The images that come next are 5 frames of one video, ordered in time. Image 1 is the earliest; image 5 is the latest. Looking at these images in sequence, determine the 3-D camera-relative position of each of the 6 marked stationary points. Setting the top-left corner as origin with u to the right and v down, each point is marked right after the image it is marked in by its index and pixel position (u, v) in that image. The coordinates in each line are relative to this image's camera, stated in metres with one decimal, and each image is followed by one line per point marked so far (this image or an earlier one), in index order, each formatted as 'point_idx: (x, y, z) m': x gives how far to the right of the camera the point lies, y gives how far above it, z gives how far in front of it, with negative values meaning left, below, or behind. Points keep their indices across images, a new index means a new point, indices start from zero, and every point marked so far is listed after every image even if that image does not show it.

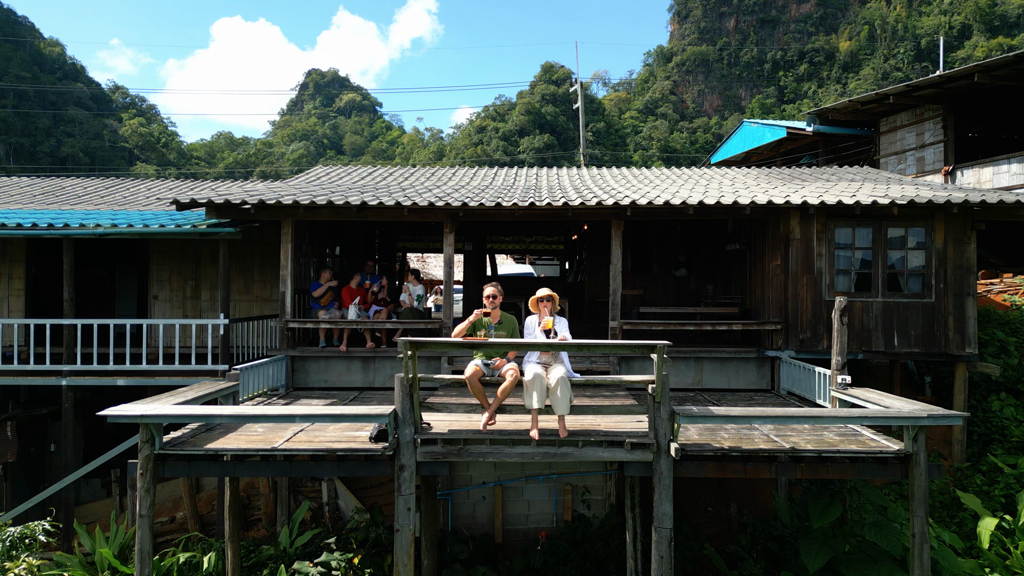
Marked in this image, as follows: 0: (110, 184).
0: (-5.2, +1.3, +8.5) m
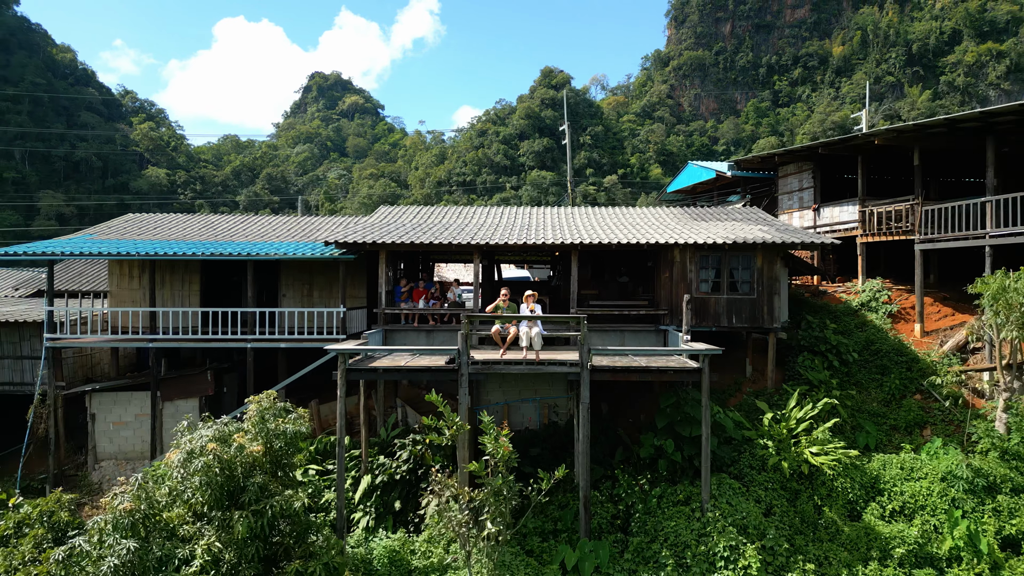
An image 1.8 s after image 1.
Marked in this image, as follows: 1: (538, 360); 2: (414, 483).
0: (-5.1, +1.3, +12.5) m
1: (+0.3, -0.9, +7.8) m
2: (-1.3, -2.5, +8.7) m
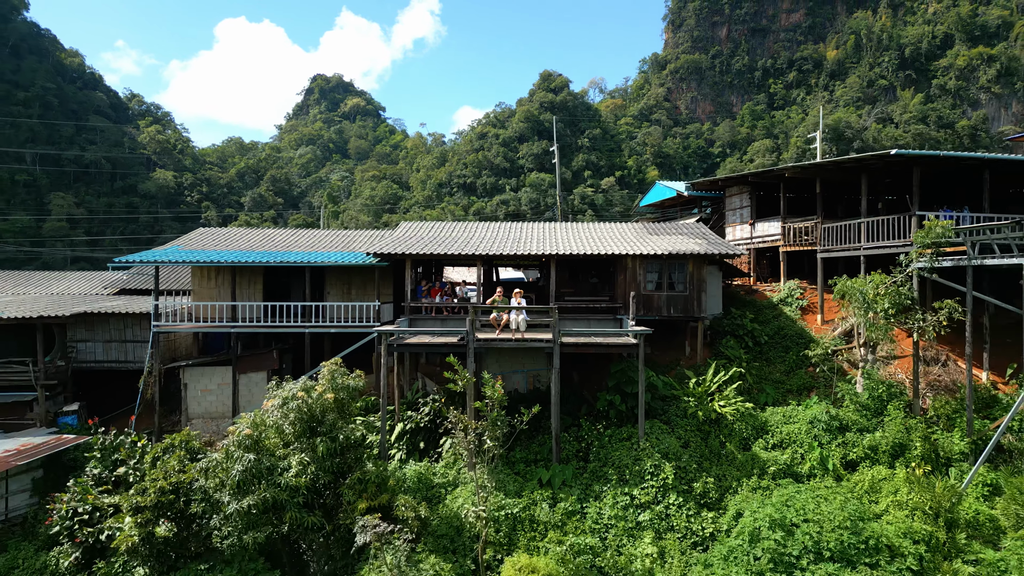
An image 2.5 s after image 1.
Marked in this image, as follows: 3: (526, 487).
0: (-5.3, +1.3, +15.6) m
1: (+0.2, -0.8, +10.9) m
2: (-1.4, -2.5, +11.8) m
3: (+0.2, -3.2, +10.5) m
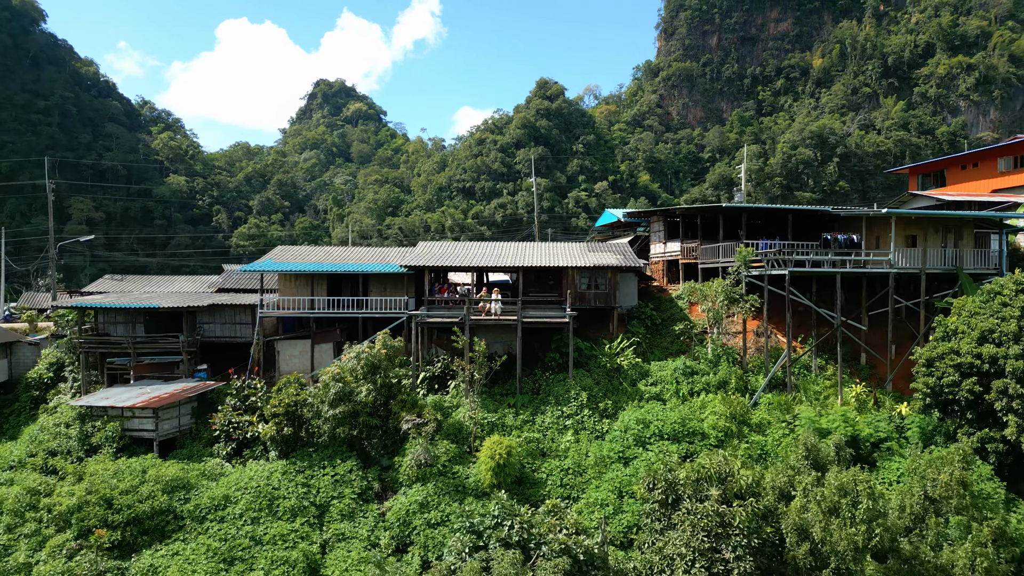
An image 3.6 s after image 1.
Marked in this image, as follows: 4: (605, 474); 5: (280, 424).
0: (-5.8, +1.3, +22.6) m
1: (-0.4, -0.8, +17.8) m
2: (-2.0, -2.5, +18.7) m
3: (-0.3, -3.2, +17.4) m
4: (+2.1, -4.1, +14.7) m
5: (-6.0, -3.5, +16.8) m
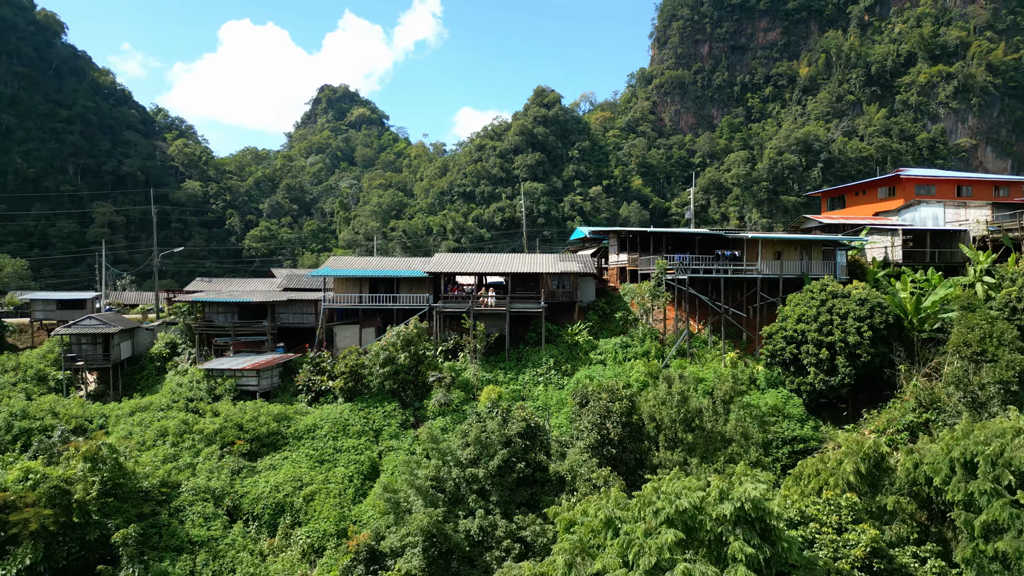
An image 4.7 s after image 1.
0: (-6.2, +1.3, +30.6) m
1: (-0.7, -0.8, +25.9) m
2: (-2.3, -2.5, +26.8) m
3: (-0.7, -3.2, +25.4) m
4: (+1.7, -4.1, +22.7) m
5: (-6.4, -3.5, +24.8) m
